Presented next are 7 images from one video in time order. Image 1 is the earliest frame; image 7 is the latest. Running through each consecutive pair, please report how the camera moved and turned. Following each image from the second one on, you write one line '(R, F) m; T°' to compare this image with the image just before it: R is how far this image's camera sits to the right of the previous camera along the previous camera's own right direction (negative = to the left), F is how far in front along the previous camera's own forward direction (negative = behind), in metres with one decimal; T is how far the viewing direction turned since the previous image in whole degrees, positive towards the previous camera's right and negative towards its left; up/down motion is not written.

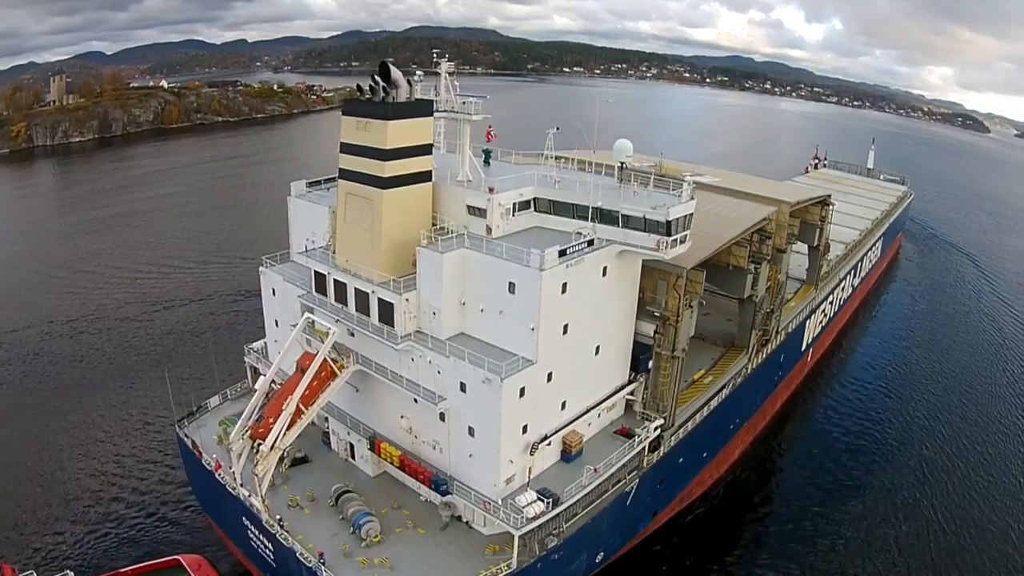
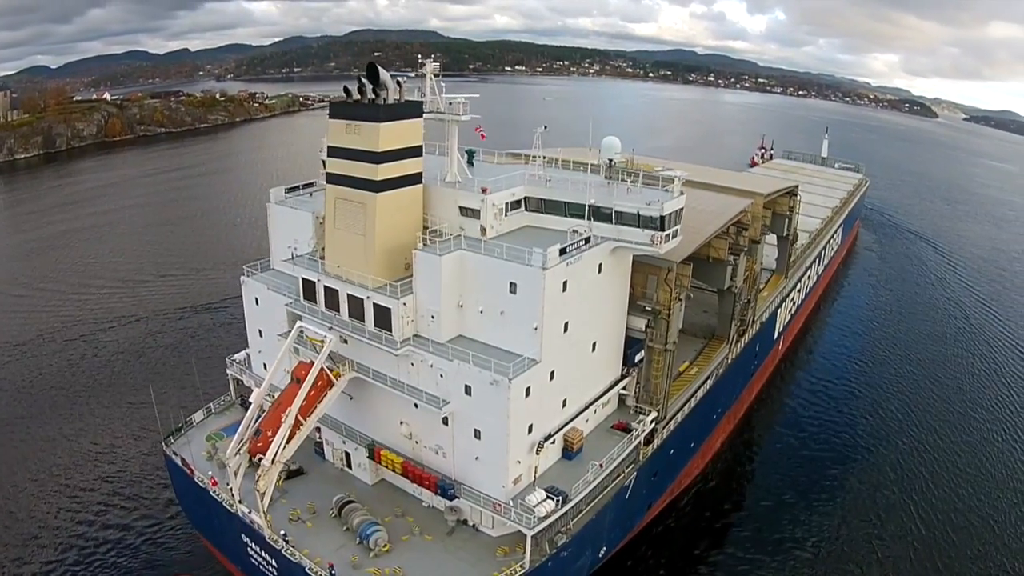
(-0.8, +0.1) m; +3°
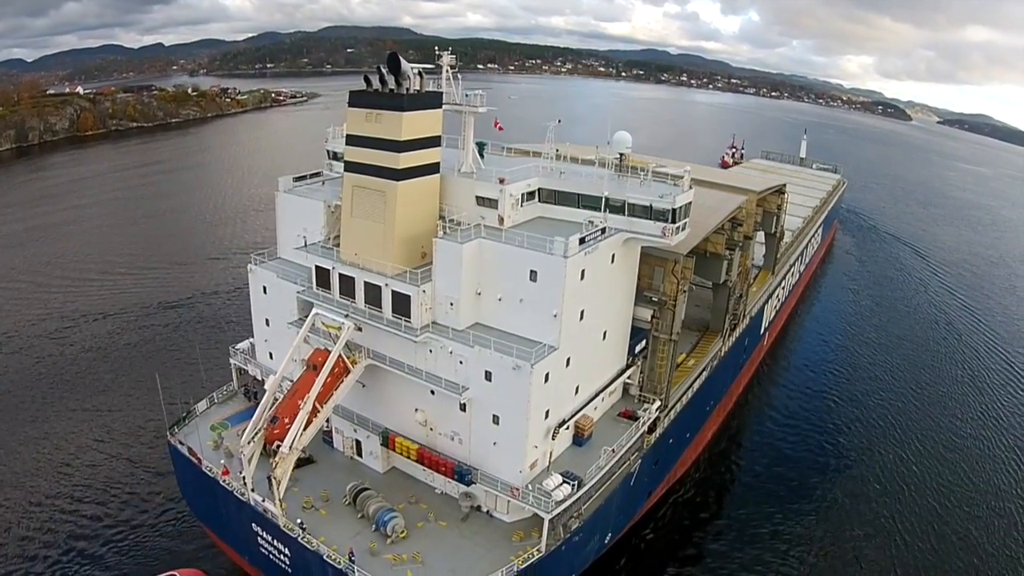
(-0.9, -0.2) m; +2°
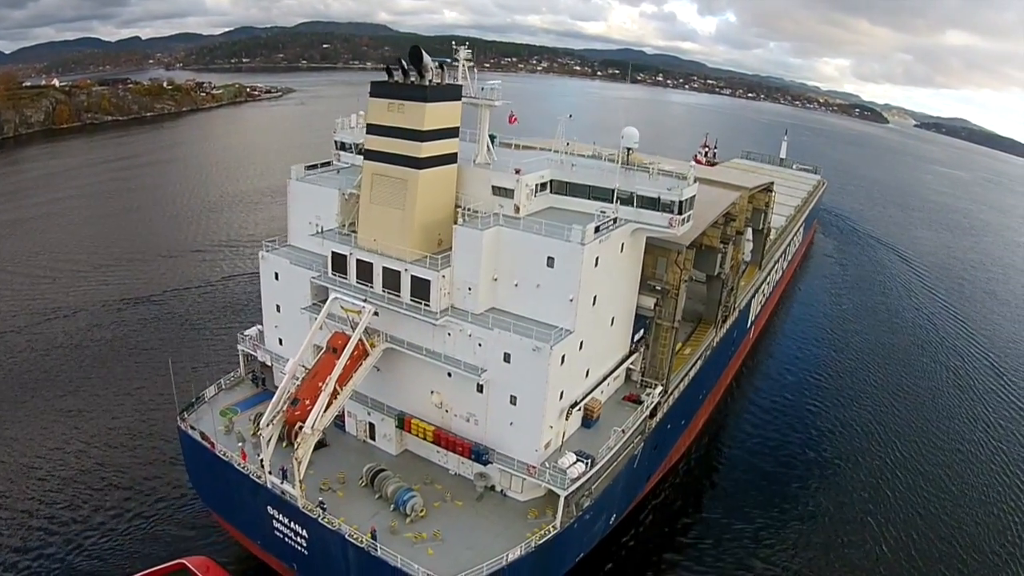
(-0.8, -0.6) m; +2°
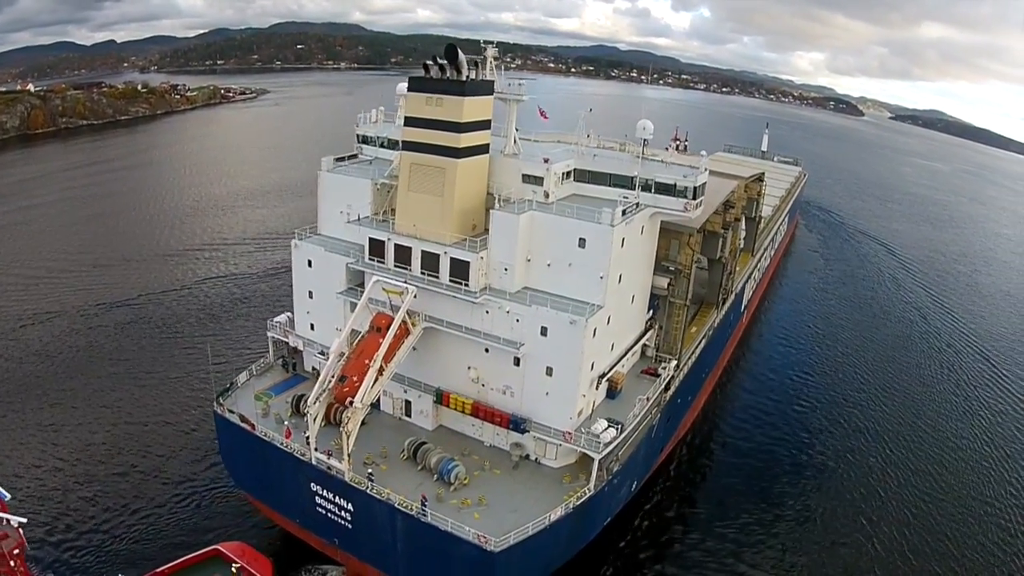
(-1.3, -1.1) m; +2°
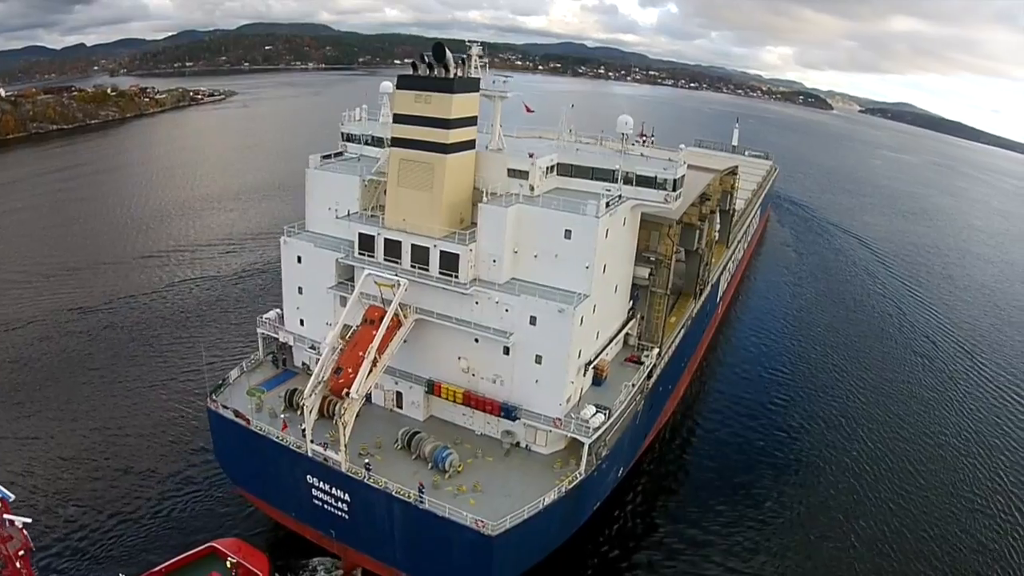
(-0.3, -0.5) m; +2°
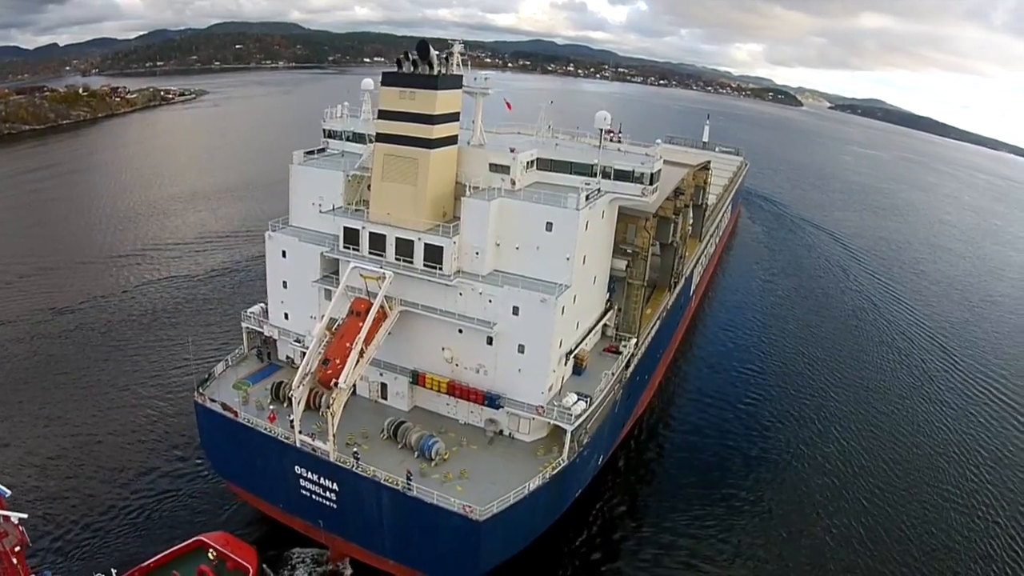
(-0.1, -0.5) m; +2°
